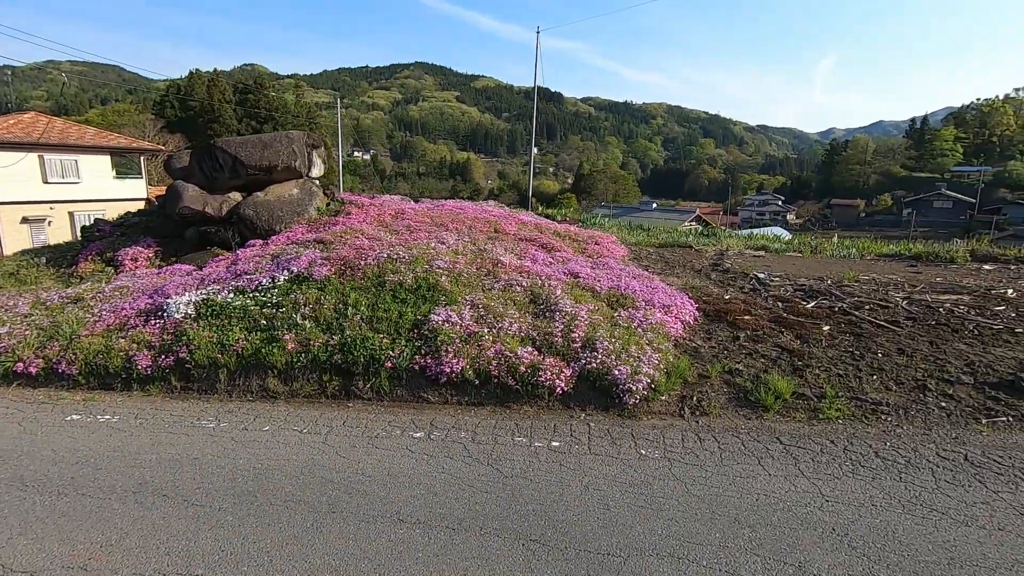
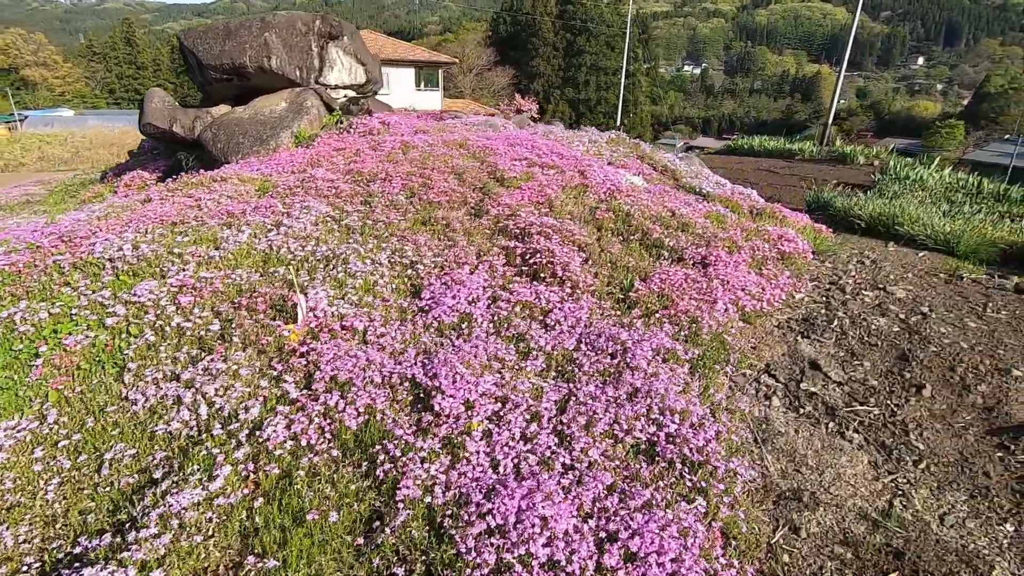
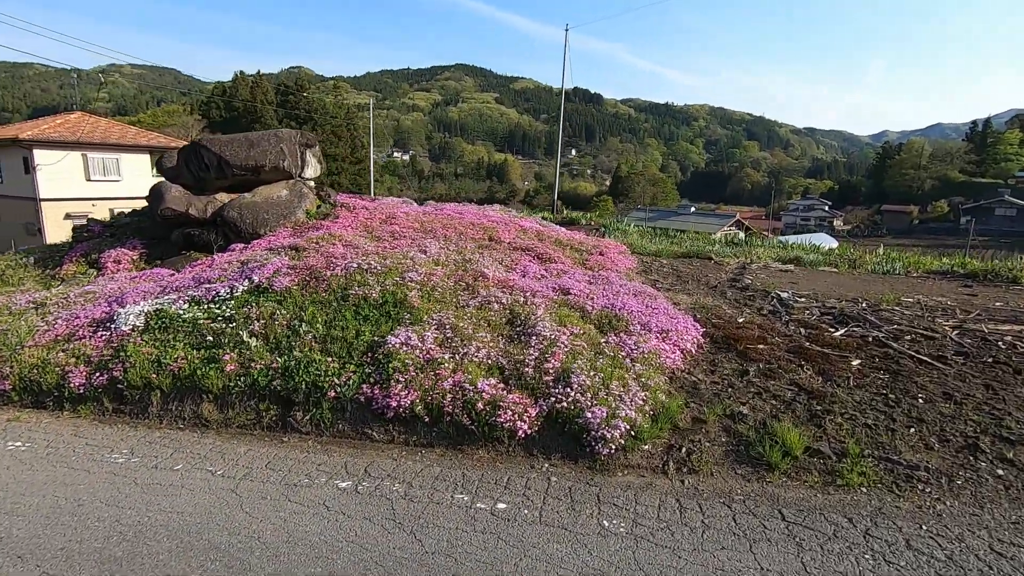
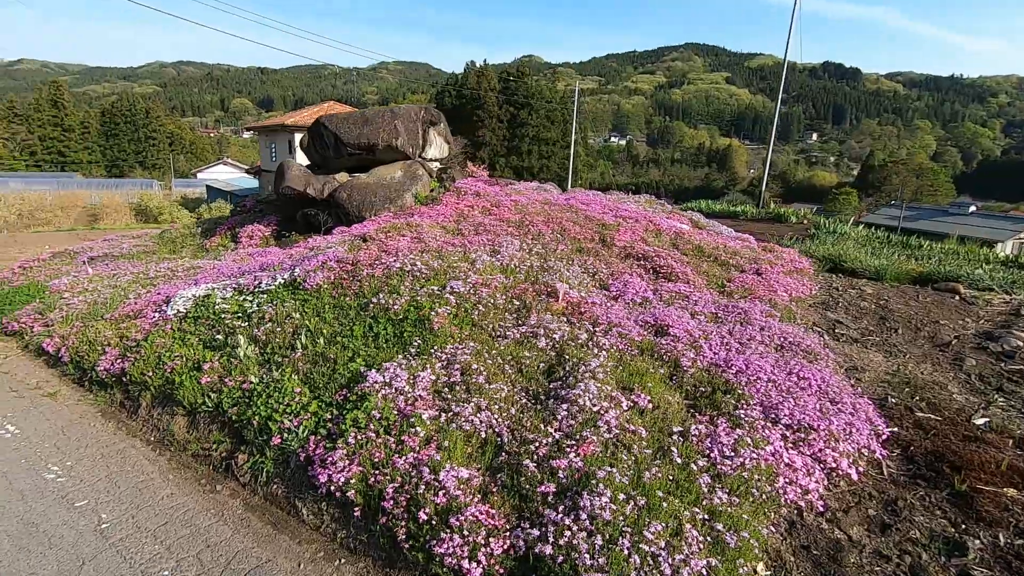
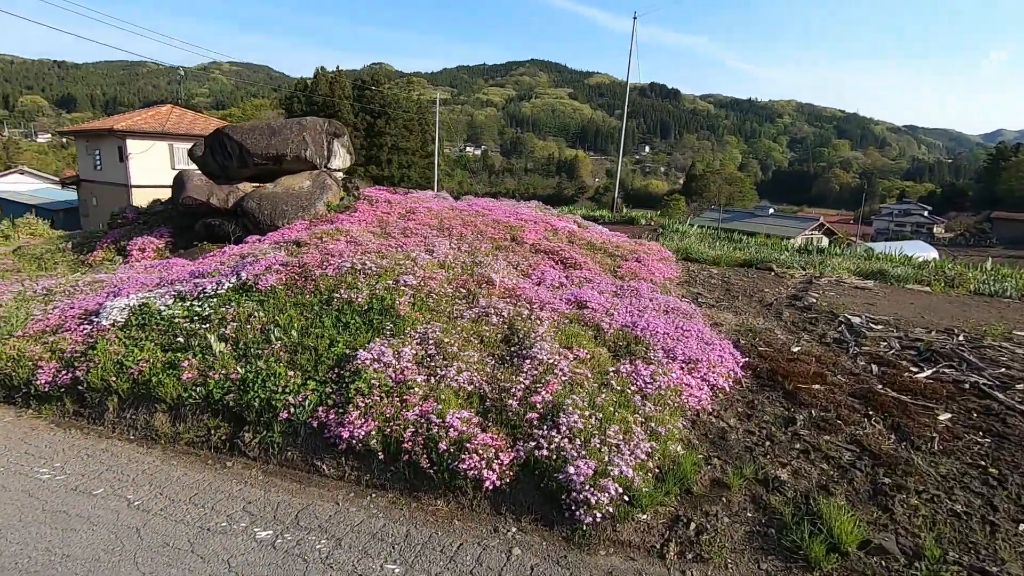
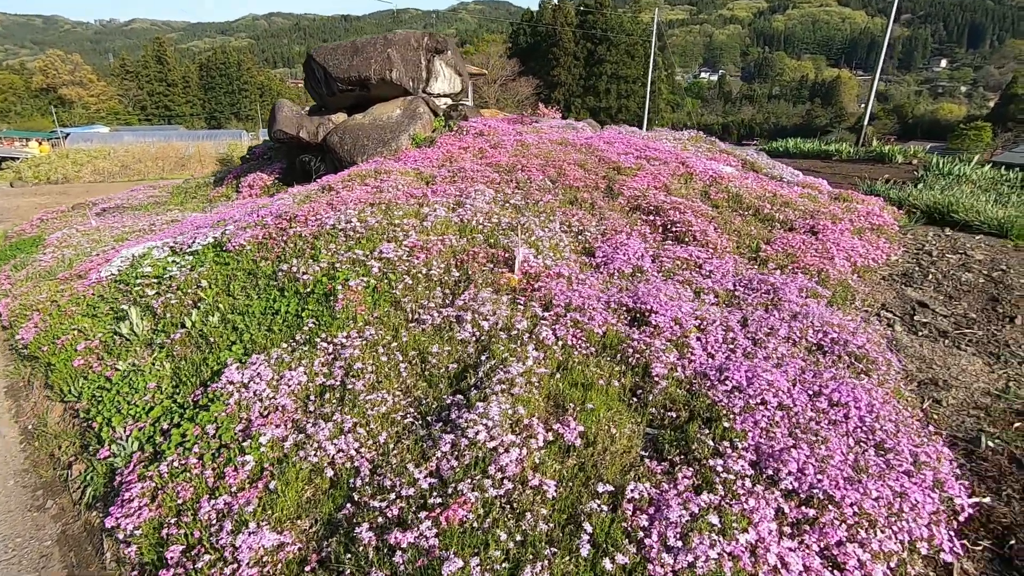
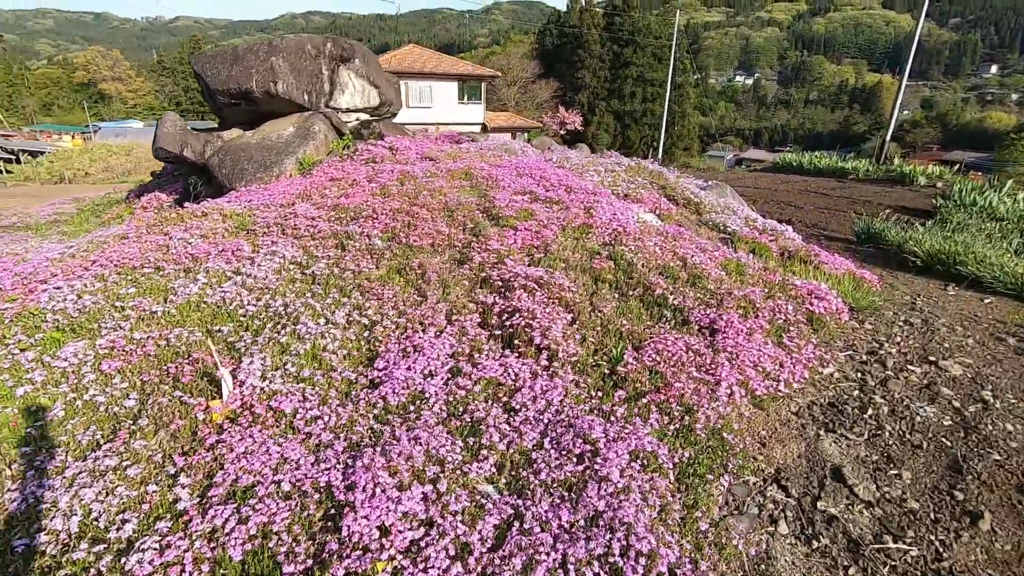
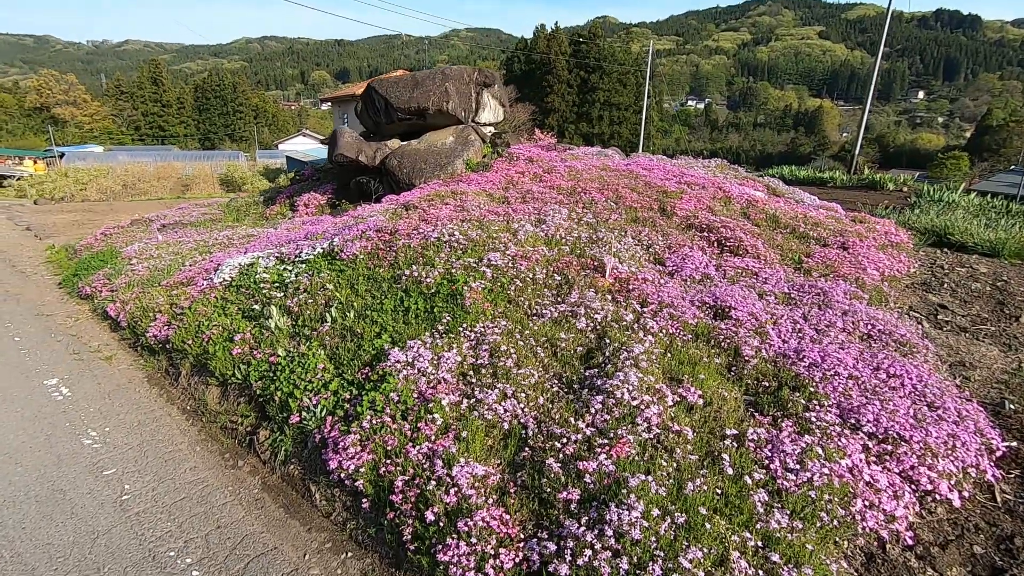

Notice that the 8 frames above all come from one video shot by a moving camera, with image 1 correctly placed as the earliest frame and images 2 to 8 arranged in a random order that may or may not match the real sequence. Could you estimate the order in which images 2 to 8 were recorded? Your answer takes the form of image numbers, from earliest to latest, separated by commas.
3, 5, 4, 8, 6, 2, 7
